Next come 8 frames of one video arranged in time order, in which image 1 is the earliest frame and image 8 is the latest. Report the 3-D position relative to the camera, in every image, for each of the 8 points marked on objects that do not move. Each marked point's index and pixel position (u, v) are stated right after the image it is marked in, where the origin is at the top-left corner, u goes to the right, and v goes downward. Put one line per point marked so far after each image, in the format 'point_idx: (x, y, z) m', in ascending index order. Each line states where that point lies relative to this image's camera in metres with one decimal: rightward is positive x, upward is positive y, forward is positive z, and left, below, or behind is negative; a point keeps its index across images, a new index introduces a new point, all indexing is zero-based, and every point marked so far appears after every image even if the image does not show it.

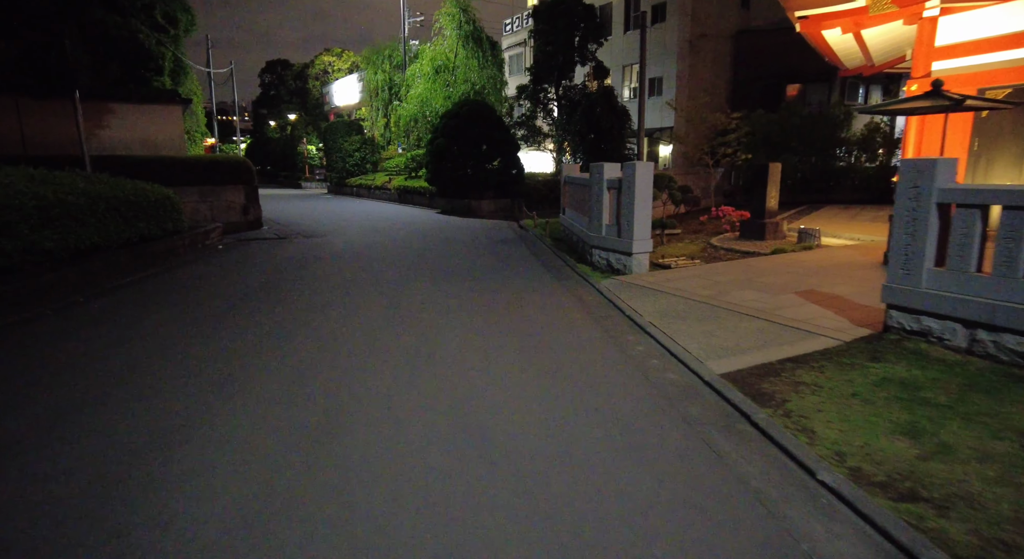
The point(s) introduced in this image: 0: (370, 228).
0: (-3.9, +1.4, +16.0) m
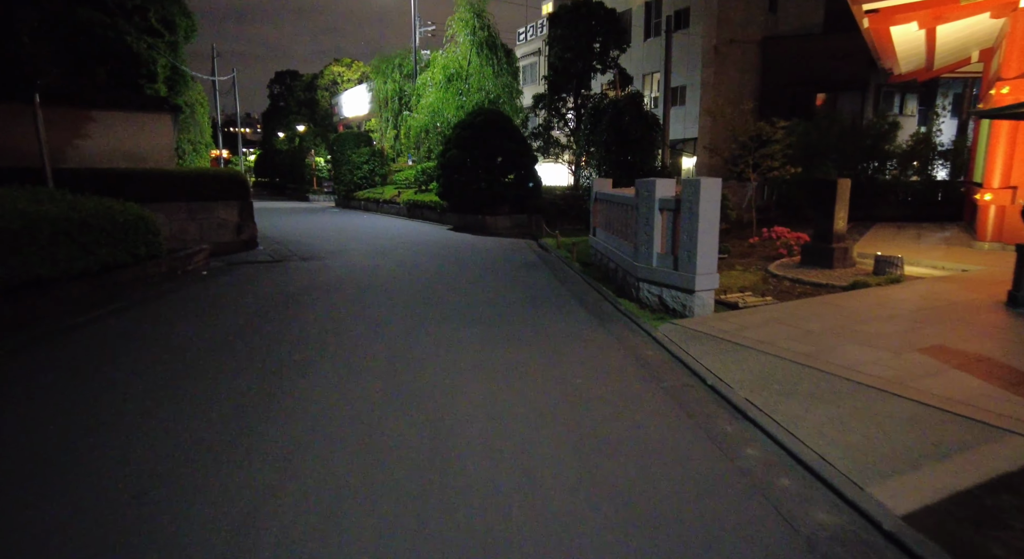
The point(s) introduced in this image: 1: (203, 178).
0: (-3.4, +0.7, +14.6) m
1: (-7.0, +2.3, +13.2) m
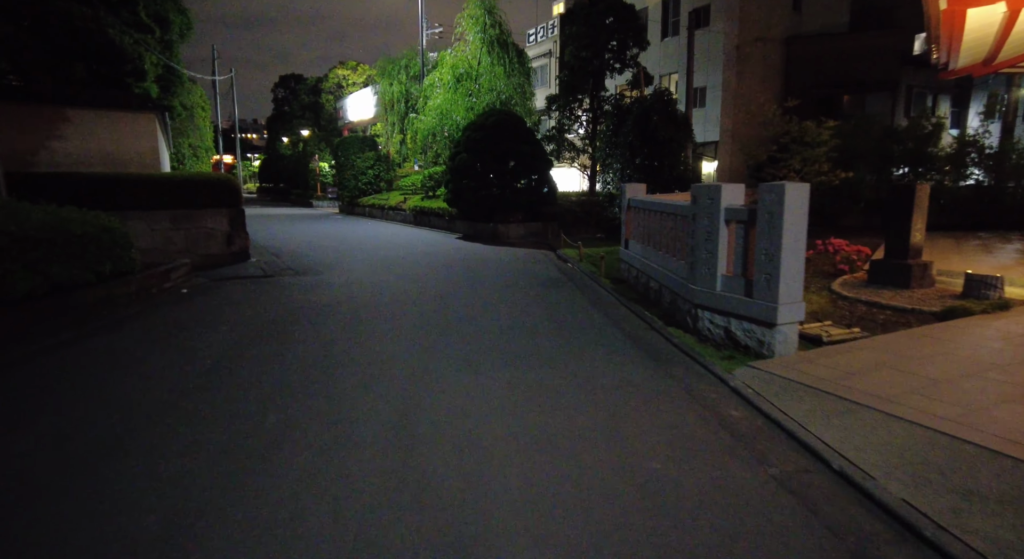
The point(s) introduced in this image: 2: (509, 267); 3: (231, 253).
0: (-3.0, +0.4, +13.3) m
1: (-6.7, +2.0, +12.0) m
2: (-0.1, +0.2, +12.2) m
3: (-6.2, +0.6, +12.7) m
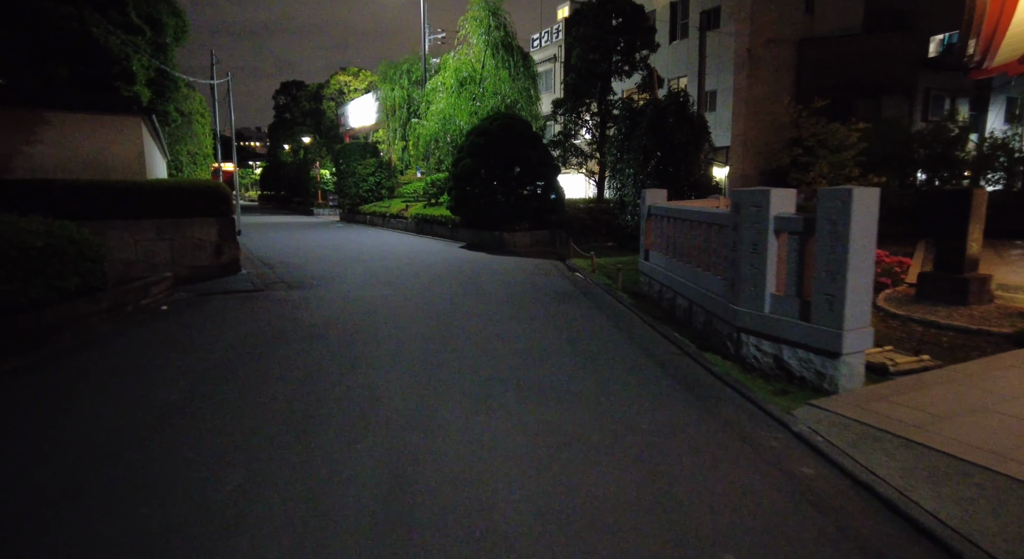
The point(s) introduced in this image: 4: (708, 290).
0: (-2.9, +0.1, +12.5) m
1: (-6.5, +1.7, +11.2) m
2: (+0.1, 0.0, +11.4) m
3: (-6.0, +0.3, +11.9) m
4: (+2.1, -0.1, +6.2) m
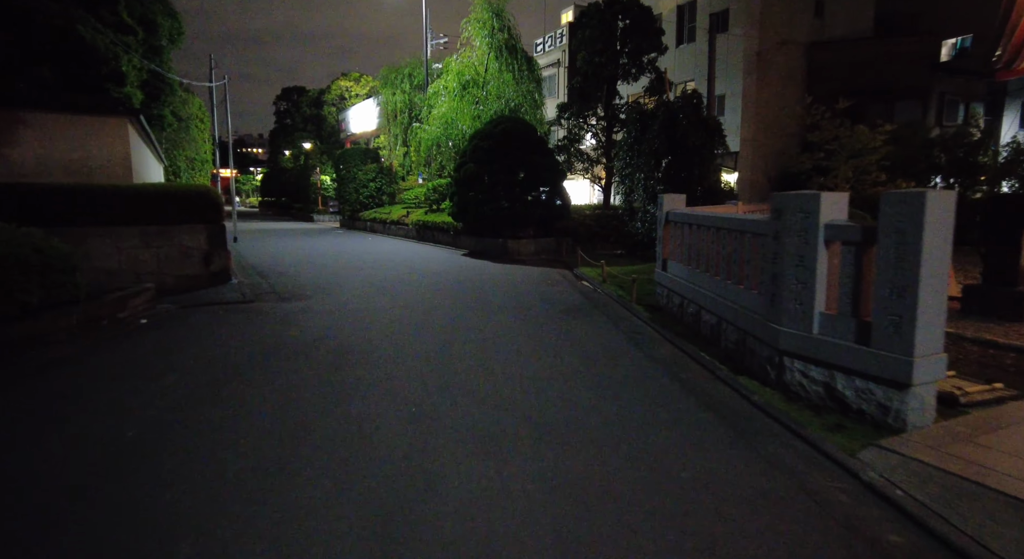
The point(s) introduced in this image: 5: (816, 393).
0: (-2.8, -0.1, +11.9) m
1: (-6.4, +1.6, +10.6) m
2: (+0.2, -0.2, +10.8) m
3: (-5.9, +0.1, +11.3) m
4: (+2.2, -0.3, +5.6) m
5: (+2.3, -0.9, +4.4) m
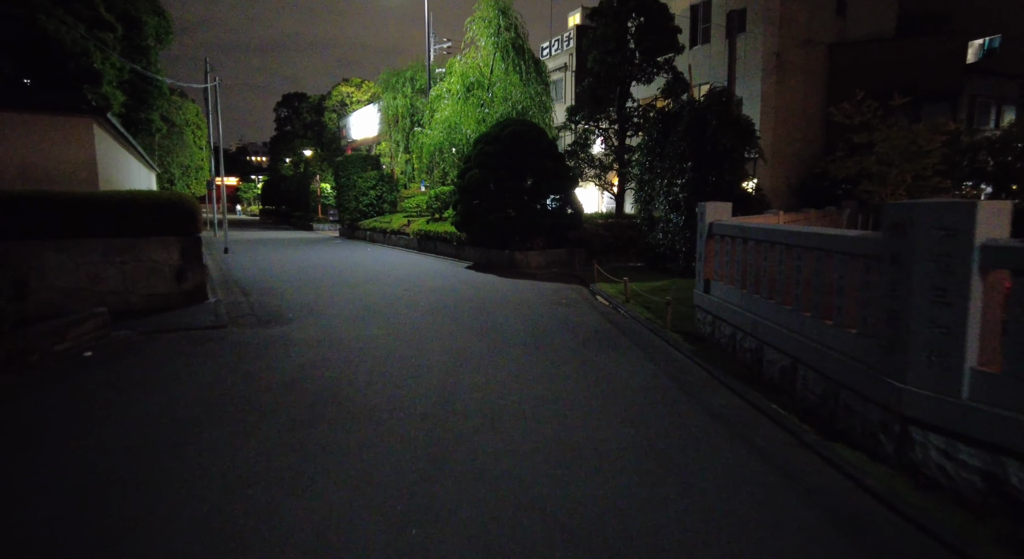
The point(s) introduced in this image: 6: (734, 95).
0: (-2.6, -0.4, +10.6) m
1: (-6.2, +1.2, +9.4) m
2: (+0.4, -0.5, +9.5) m
3: (-5.7, -0.2, +10.1) m
4: (+2.3, -0.5, +4.3) m
5: (+2.5, -1.1, +3.1) m
6: (+4.6, +3.8, +12.1) m
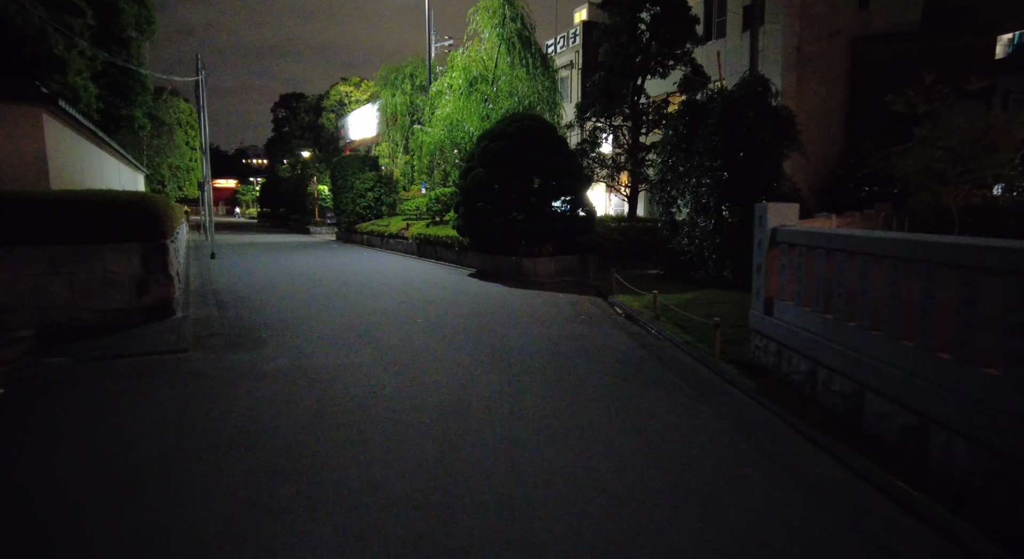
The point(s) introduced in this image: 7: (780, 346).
0: (-2.4, -0.6, +9.3) m
1: (-6.1, +1.1, +8.1) m
2: (+0.6, -0.7, +8.2) m
3: (-5.5, -0.4, +8.8) m
4: (+2.5, -0.7, +3.0) m
5: (+2.6, -1.3, +1.8) m
6: (+4.8, +3.6, +10.8) m
7: (+2.5, -0.7, +5.5) m
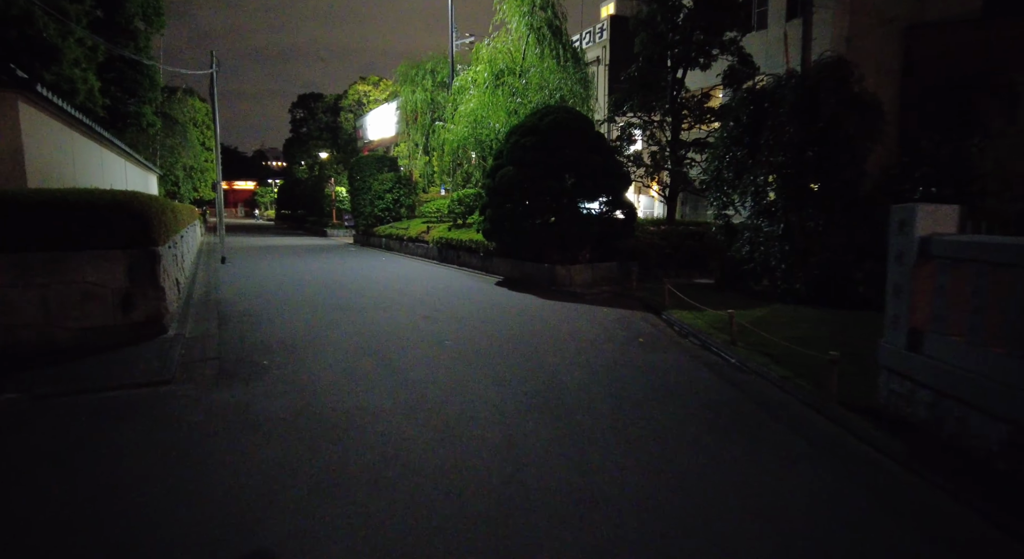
0: (-1.8, -0.8, +8.0) m
1: (-5.5, +0.9, +6.9) m
2: (+1.1, -0.9, +6.8) m
3: (-5.0, -0.6, +7.6) m
4: (+2.9, -0.9, +1.6) m
5: (+3.0, -1.4, +0.4) m
6: (+5.4, +3.4, +9.3) m
7: (+3.0, -0.8, +4.1) m
